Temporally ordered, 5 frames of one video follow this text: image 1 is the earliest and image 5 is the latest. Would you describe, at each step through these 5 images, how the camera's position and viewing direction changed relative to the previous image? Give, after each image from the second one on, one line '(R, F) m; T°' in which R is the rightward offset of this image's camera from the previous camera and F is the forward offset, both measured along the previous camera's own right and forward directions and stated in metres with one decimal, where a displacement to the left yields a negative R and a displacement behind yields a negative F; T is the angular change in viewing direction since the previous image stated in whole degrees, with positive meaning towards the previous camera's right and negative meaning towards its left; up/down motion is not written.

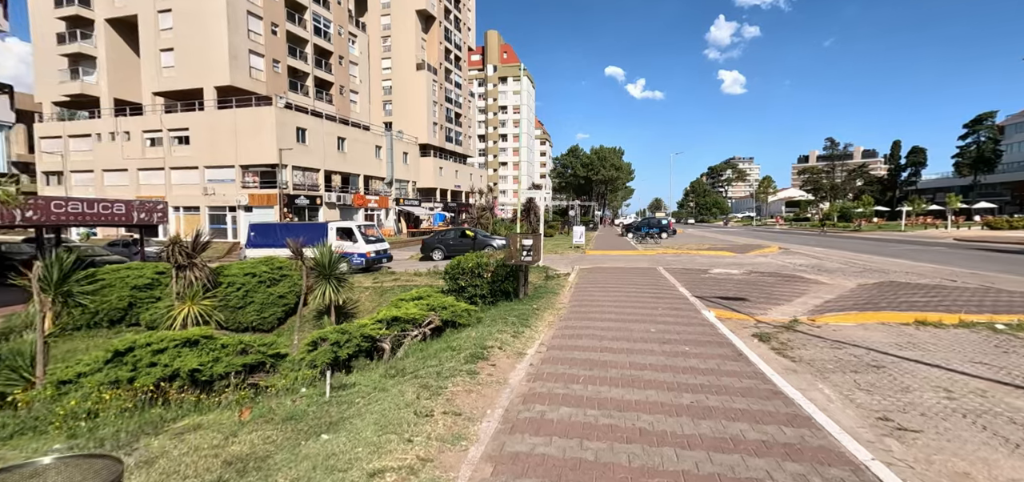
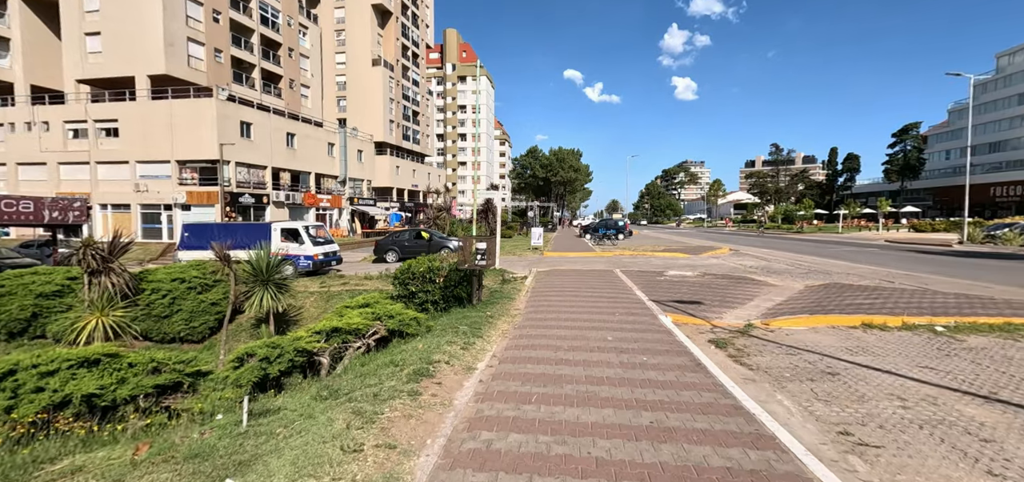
(+0.1, +0.4) m; +5°
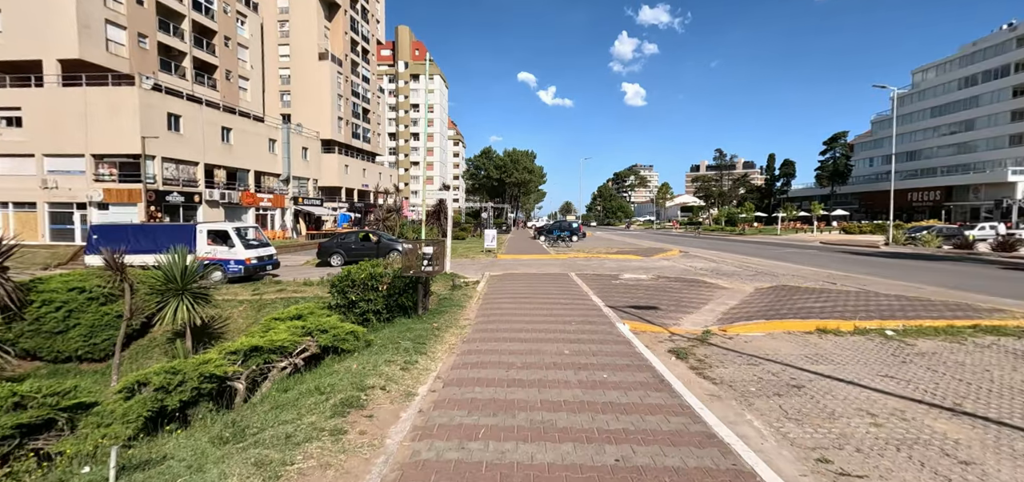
(+0.1, +0.6) m; +6°
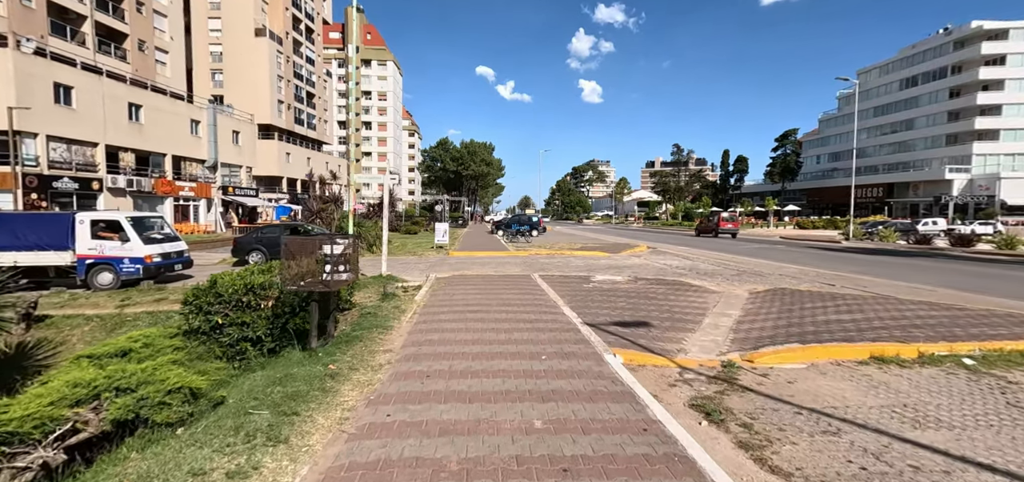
(+0.2, +2.3) m; +5°
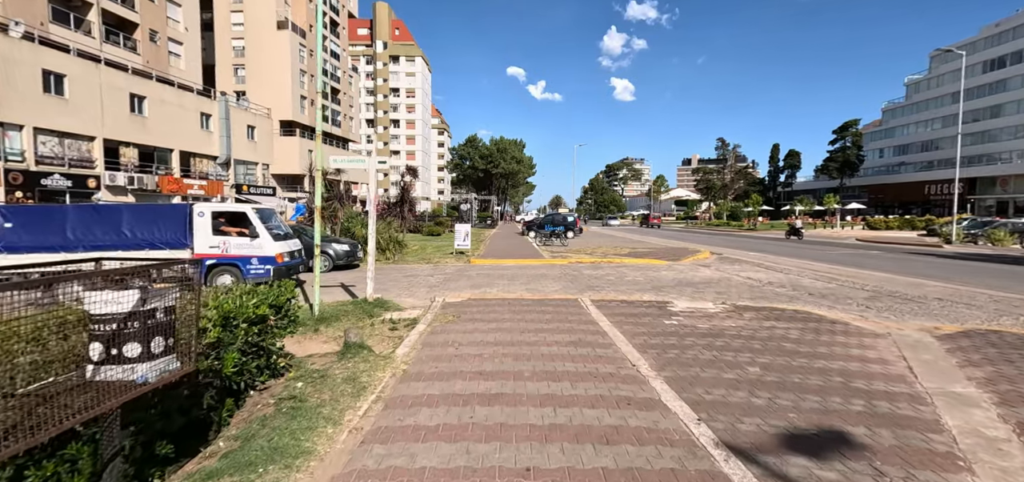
(-0.2, +3.4) m; -4°
